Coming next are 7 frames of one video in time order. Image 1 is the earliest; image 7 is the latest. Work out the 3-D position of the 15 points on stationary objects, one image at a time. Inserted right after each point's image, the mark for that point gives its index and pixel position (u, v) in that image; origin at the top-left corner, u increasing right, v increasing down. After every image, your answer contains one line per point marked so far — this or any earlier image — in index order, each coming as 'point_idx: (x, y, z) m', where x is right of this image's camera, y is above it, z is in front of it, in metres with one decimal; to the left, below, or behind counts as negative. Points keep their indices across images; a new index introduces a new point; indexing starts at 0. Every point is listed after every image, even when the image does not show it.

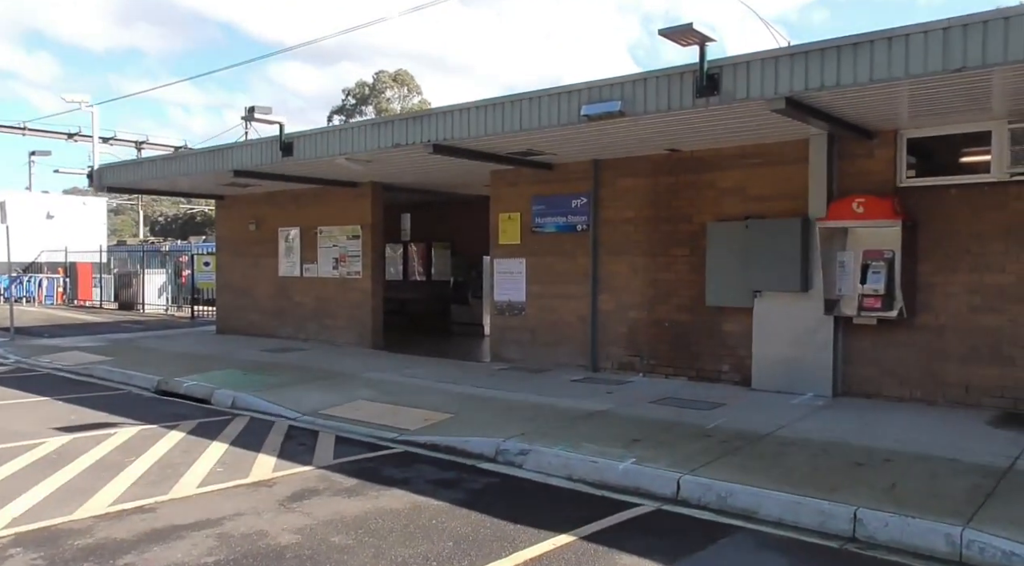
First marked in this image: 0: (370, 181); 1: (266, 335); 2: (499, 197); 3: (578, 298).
0: (-2.6, +1.9, +15.2) m
1: (-5.2, -1.1, +17.4) m
2: (-0.2, +1.4, +13.0) m
3: (+1.0, -0.2, +12.0) m
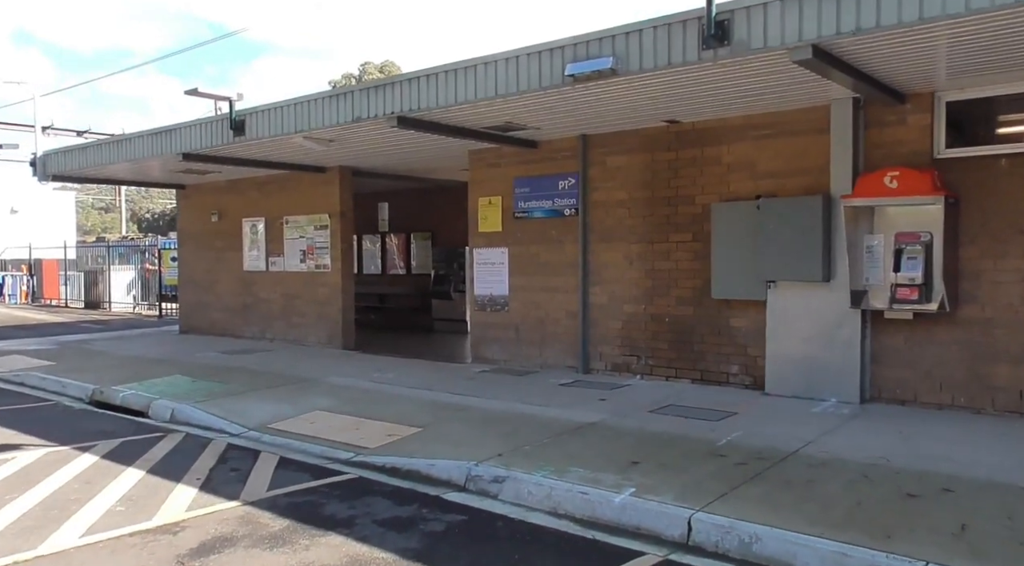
0: (-2.9, +2.0, +13.9) m
1: (-5.5, -1.0, +16.0) m
2: (-0.5, +1.5, +11.7) m
3: (+0.7, -0.1, +10.7) m
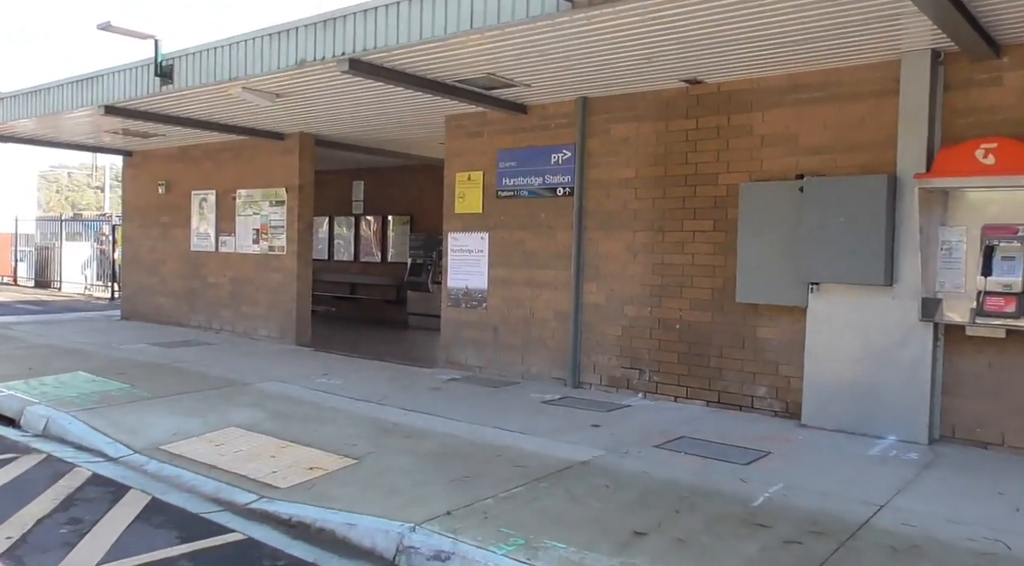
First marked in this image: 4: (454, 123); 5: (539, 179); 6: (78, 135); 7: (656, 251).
0: (-3.1, +2.2, +12.0) m
1: (-5.8, -0.7, +14.1) m
2: (-0.7, +1.6, +9.9) m
3: (+0.5, 0.0, +8.9) m
4: (-0.7, +1.9, +9.9) m
5: (+0.3, +1.2, +9.0) m
6: (-7.1, +2.4, +13.4) m
7: (+1.4, +0.3, +8.1) m
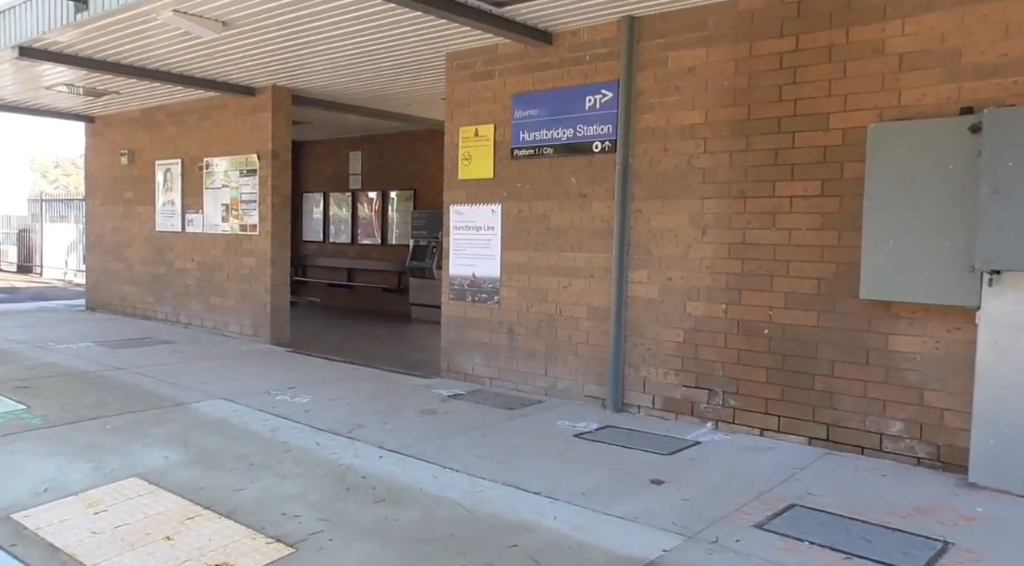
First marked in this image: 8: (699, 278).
0: (-2.9, +2.4, +9.8) m
1: (-5.5, -0.5, +12.1) m
2: (-0.5, +1.7, +7.6) m
3: (+0.6, +0.1, +6.7) m
4: (-0.5, +2.1, +7.7) m
5: (+0.5, +1.3, +6.8) m
6: (-6.8, +2.6, +11.4) m
7: (+1.6, +0.4, +5.8) m
8: (+1.4, 0.0, +6.0) m
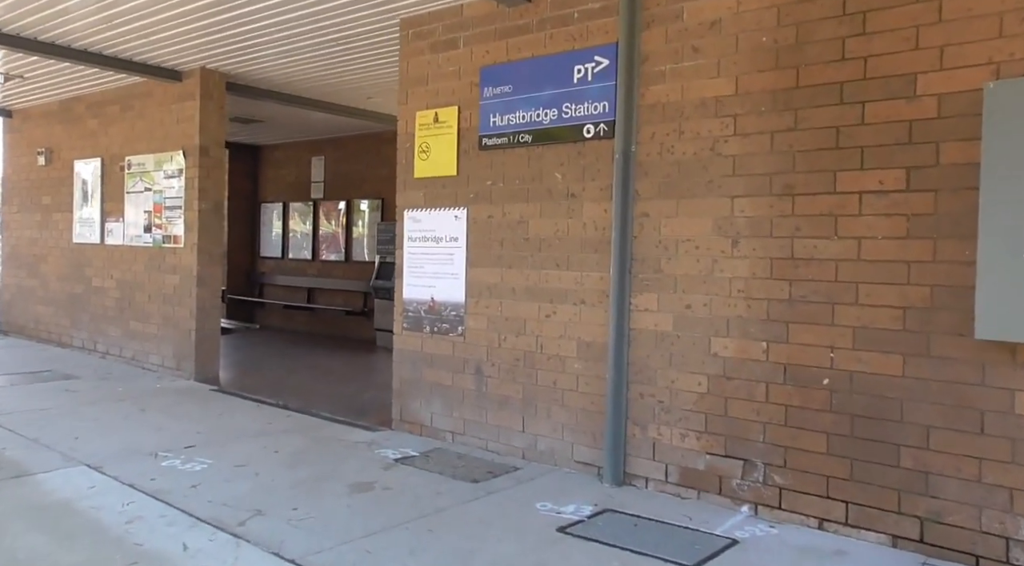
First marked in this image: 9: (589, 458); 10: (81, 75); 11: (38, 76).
0: (-3.1, +2.1, +8.2) m
1: (-5.8, -0.8, +10.4) m
2: (-0.7, +1.5, +6.0) m
3: (+0.4, -0.1, +5.0) m
4: (-0.7, +1.9, +6.1) m
5: (+0.3, +1.1, +5.2) m
6: (-7.1, +2.3, +9.7) m
7: (+1.4, +0.3, +4.2) m
8: (+1.2, -0.1, +4.4) m
9: (+0.5, -1.1, +5.0) m
10: (-4.7, +2.2, +8.9) m
11: (-5.3, +2.3, +9.2) m
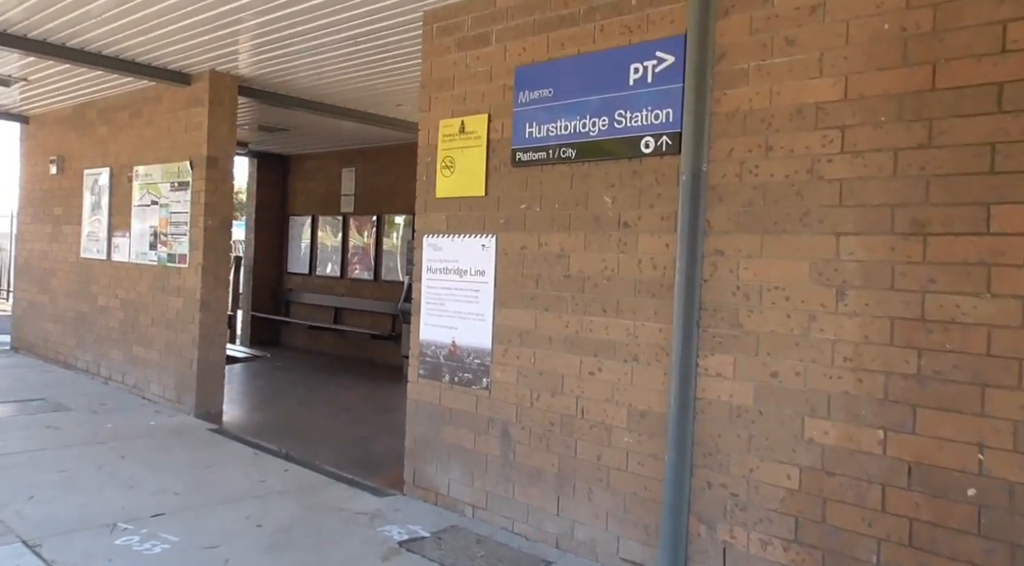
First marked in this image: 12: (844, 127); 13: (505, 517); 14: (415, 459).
0: (-2.7, +1.9, +7.4) m
1: (-5.3, -1.0, +9.7) m
2: (-0.4, +1.3, +5.1) m
3: (+0.6, -0.4, +4.0) m
4: (-0.5, +1.6, +5.2) m
5: (+0.5, +0.8, +4.2) m
6: (-6.6, +2.2, +9.1) m
7: (+1.5, 0.0, +3.1) m
8: (+1.3, -0.4, +3.3) m
9: (+0.6, -1.3, +4.0) m
10: (-4.3, +2.0, +8.2) m
11: (-4.9, +2.1, +8.5) m
12: (+1.3, +0.6, +3.3) m
13: (0.0, -1.3, +4.6) m
14: (-0.6, -1.1, +5.1) m
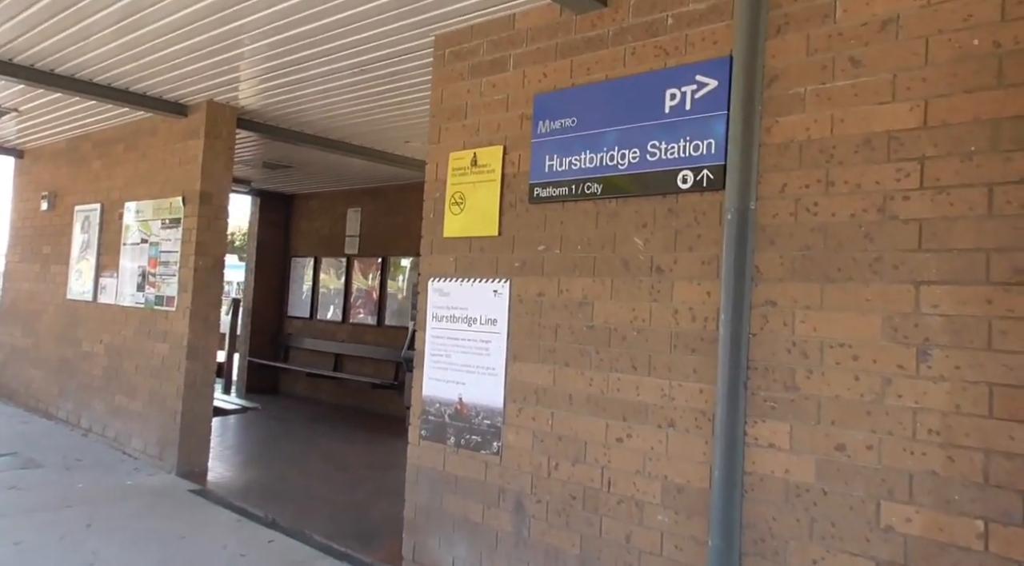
0: (-2.6, +1.5, +7.0) m
1: (-5.2, -1.5, +9.2) m
2: (-0.3, +1.0, +4.7) m
3: (+0.7, -0.6, +3.5) m
4: (-0.4, +1.3, +4.7) m
5: (+0.5, +0.6, +3.7) m
6: (-6.5, +1.7, +8.8) m
7: (+1.6, -0.2, +2.6) m
8: (+1.4, -0.6, +2.8) m
9: (+0.7, -1.5, +3.4) m
10: (-4.2, +1.6, +7.8) m
11: (-4.7, +1.7, +8.1) m
12: (+1.4, +0.4, +2.8) m
13: (0.0, -1.6, +4.0) m
14: (-0.5, -1.4, +4.6) m
